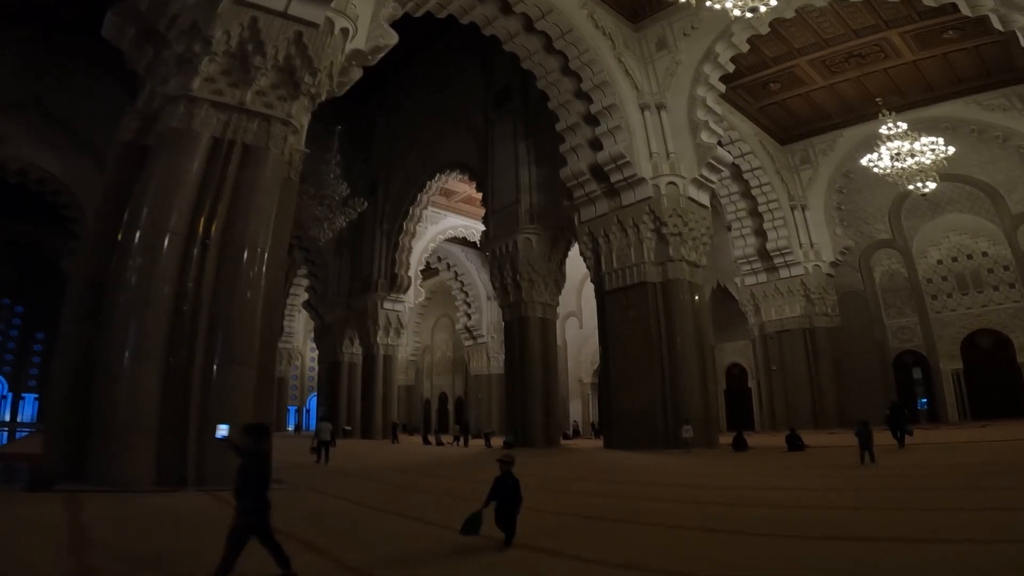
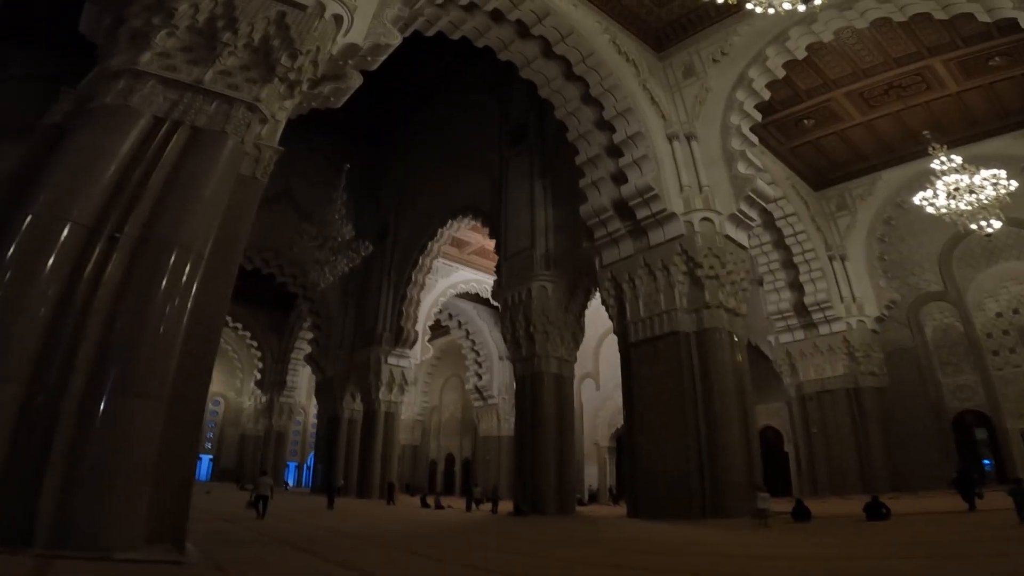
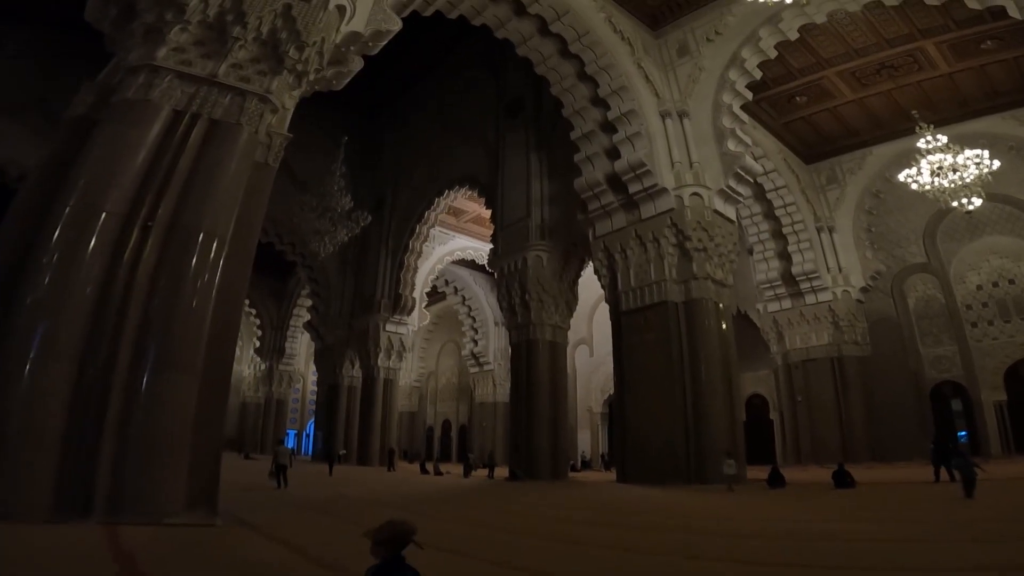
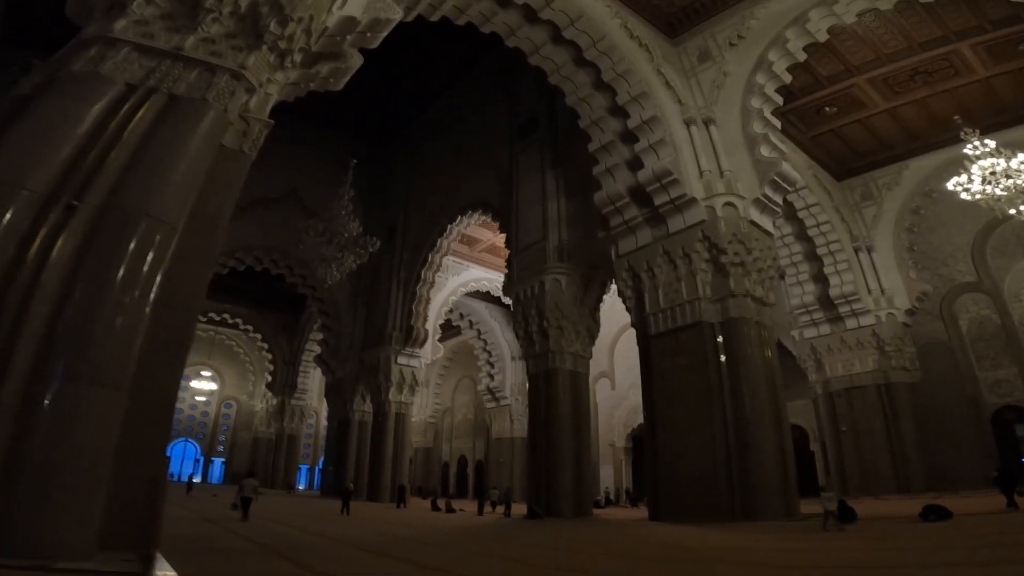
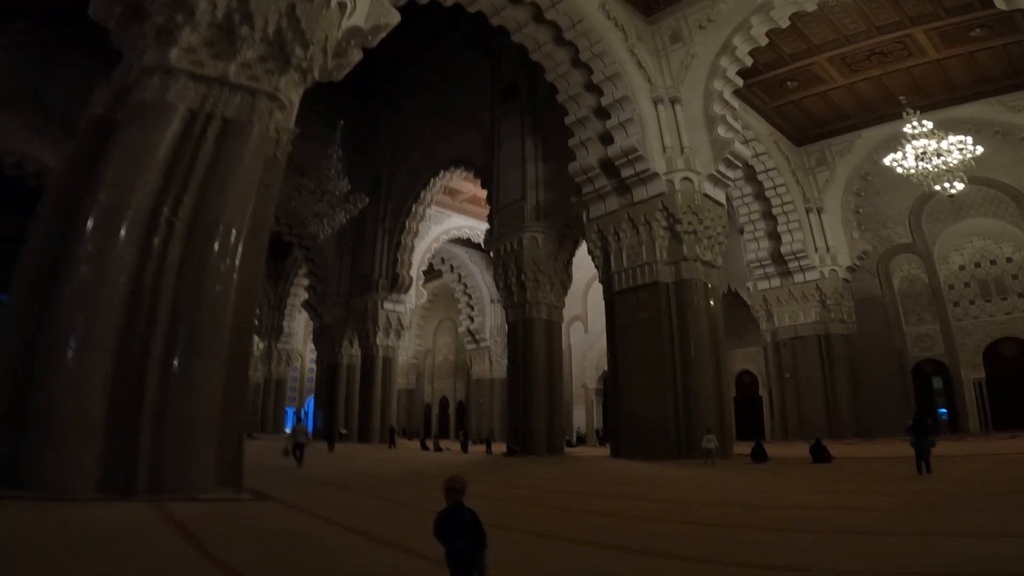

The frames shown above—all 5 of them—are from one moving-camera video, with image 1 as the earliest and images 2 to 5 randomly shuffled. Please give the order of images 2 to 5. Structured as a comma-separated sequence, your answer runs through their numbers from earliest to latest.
5, 3, 2, 4
